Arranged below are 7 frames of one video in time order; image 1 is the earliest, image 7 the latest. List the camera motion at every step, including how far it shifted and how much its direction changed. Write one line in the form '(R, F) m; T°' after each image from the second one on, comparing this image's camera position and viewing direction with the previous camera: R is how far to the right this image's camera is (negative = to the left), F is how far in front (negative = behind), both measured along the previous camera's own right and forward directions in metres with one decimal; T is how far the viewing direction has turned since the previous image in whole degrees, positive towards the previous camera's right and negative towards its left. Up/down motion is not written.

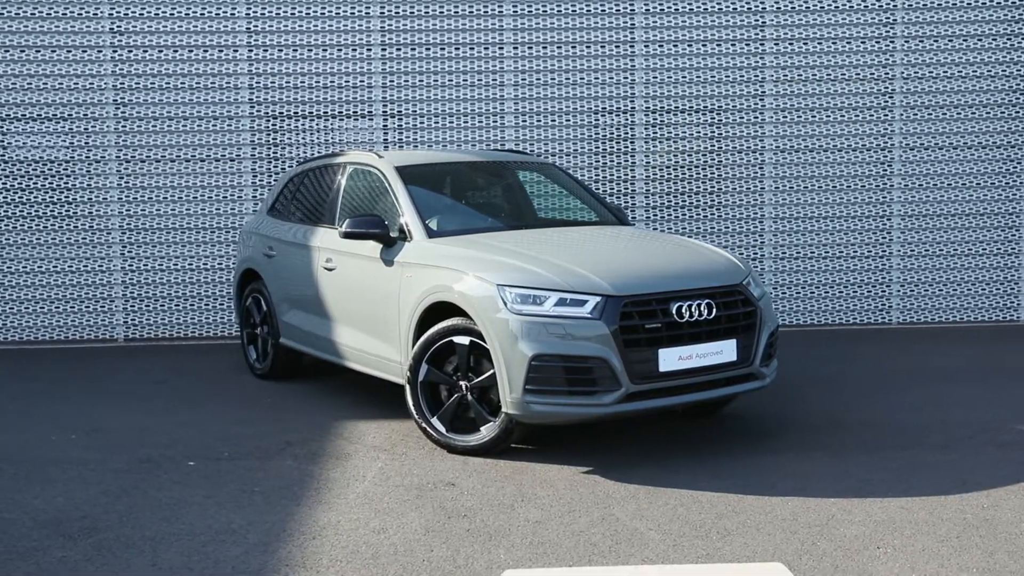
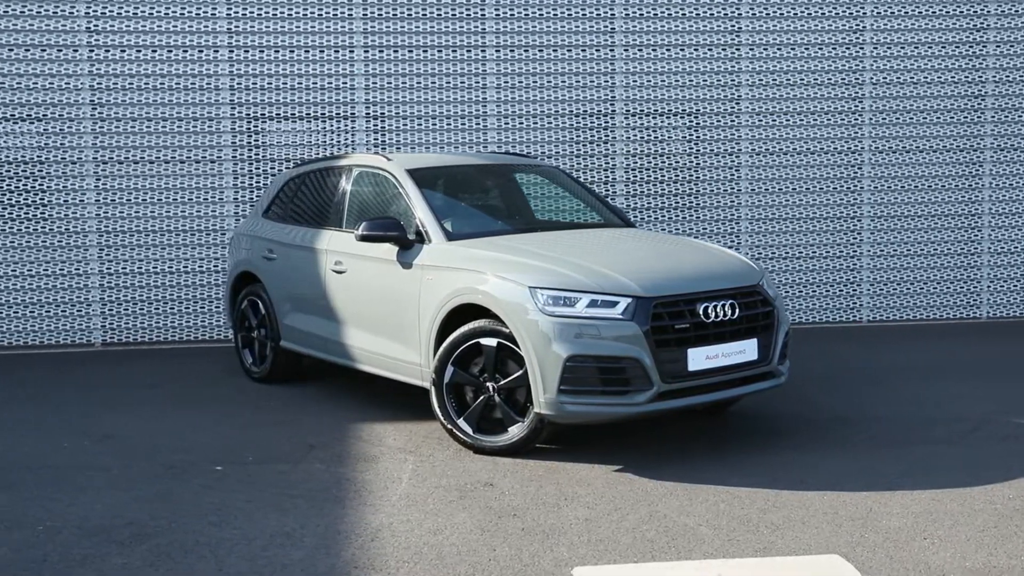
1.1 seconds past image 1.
(-0.5, -0.1) m; +4°
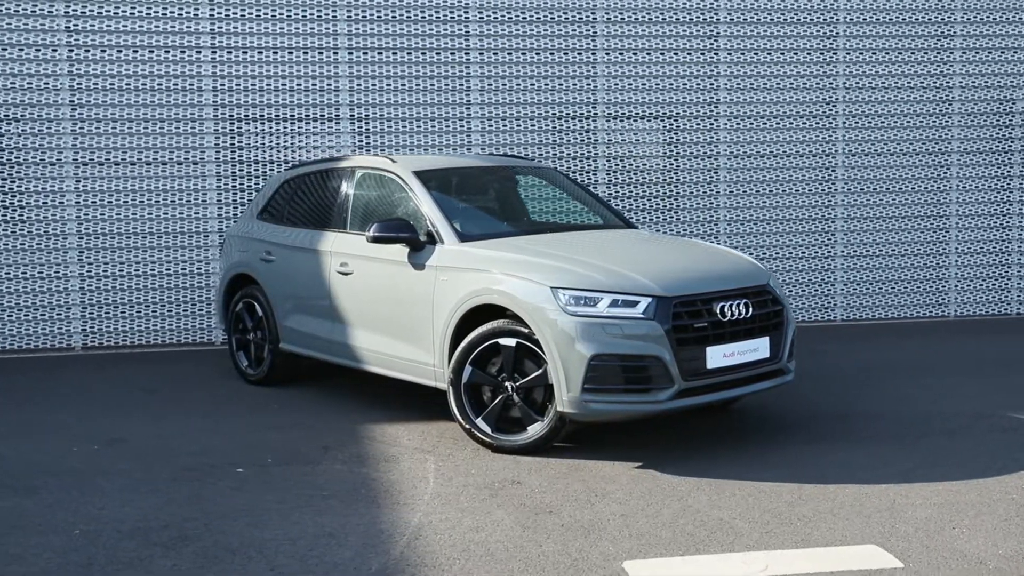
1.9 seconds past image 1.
(-0.4, -0.1) m; +3°
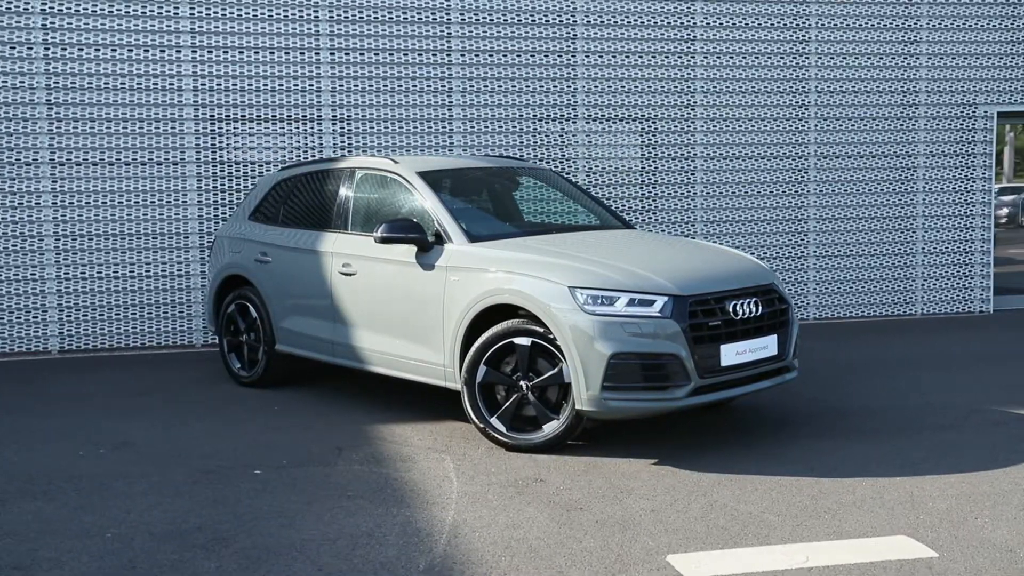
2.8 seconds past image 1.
(-0.4, 0.0) m; +3°
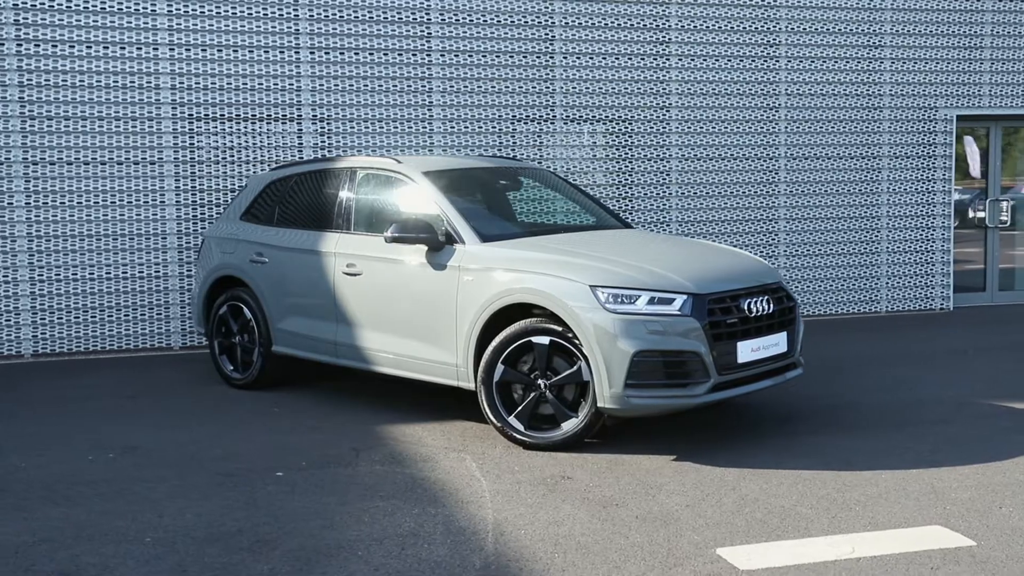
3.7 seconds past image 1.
(-0.5, 0.0) m; +4°
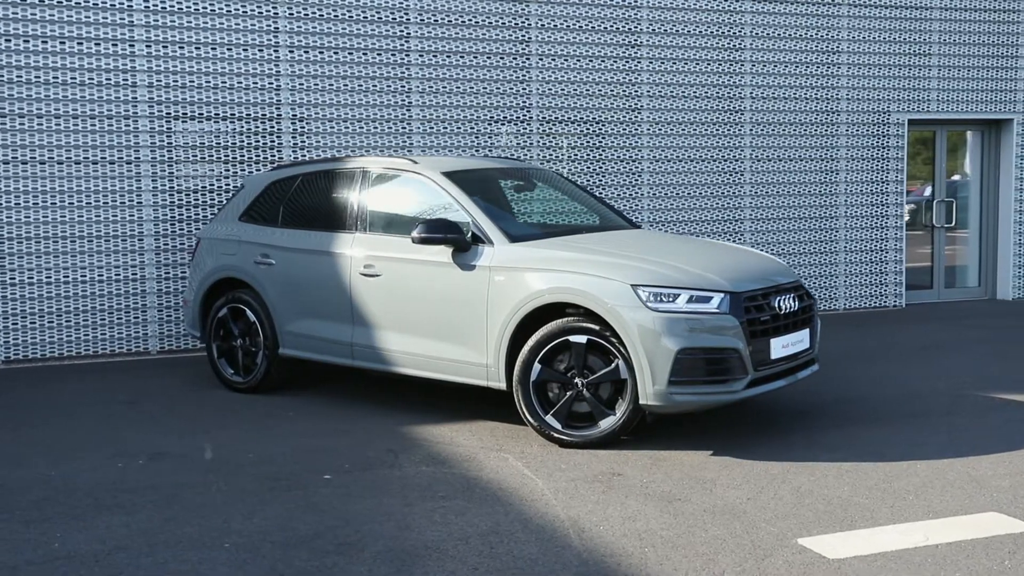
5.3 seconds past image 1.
(-0.8, 0.0) m; +5°
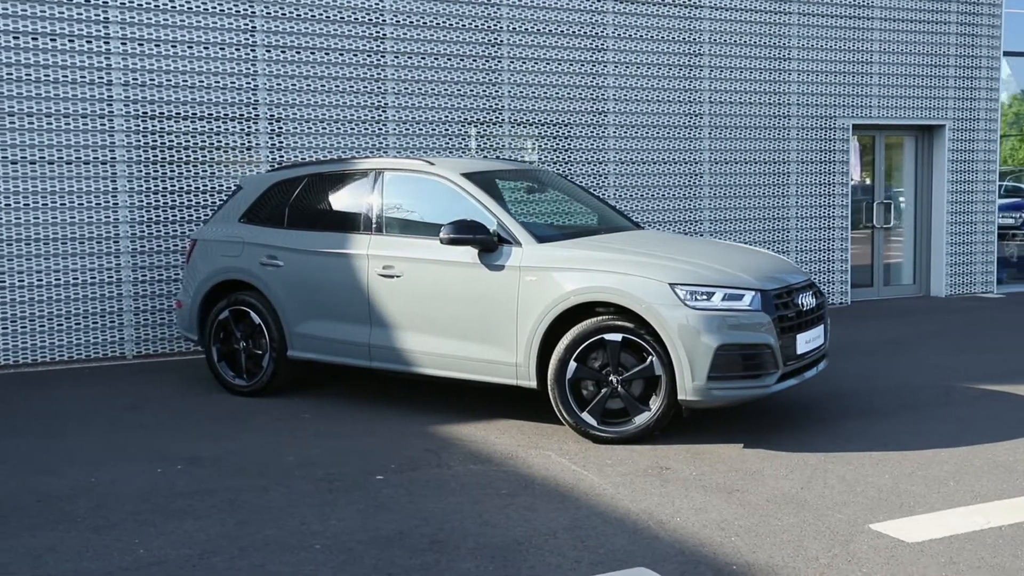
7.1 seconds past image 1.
(-0.8, 0.0) m; +6°
